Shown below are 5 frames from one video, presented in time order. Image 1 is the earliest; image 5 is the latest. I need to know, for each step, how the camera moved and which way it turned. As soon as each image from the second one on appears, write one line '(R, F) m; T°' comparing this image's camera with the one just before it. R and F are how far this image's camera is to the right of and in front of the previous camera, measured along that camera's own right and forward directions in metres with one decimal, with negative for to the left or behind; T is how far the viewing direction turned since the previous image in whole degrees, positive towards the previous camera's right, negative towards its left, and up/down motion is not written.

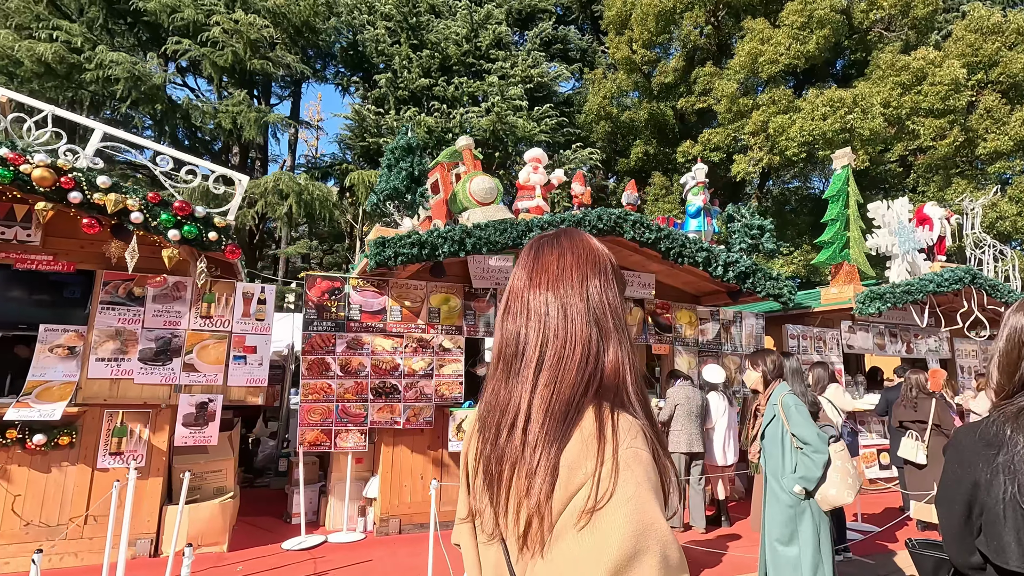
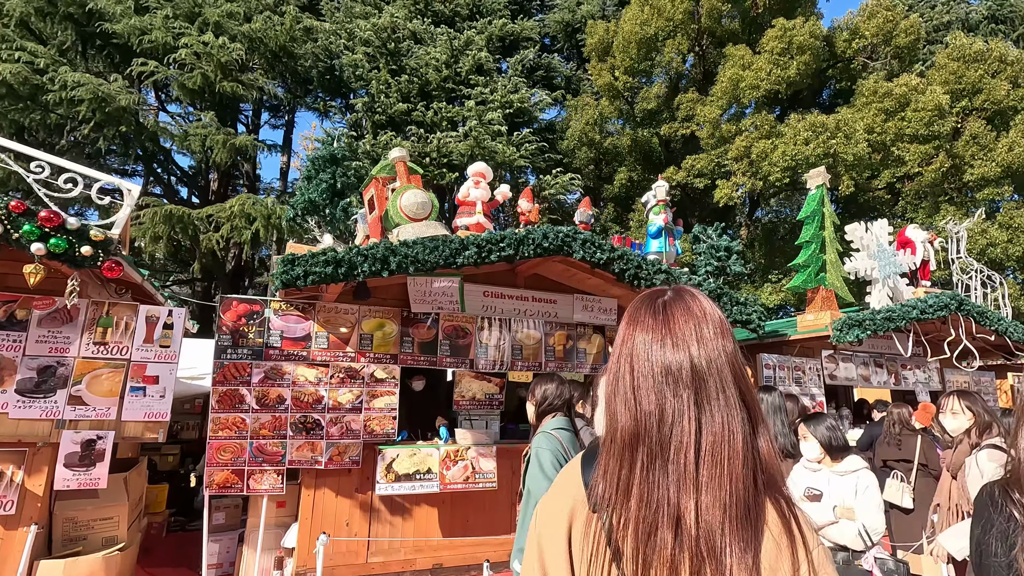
(+0.6, +0.5) m; 0°
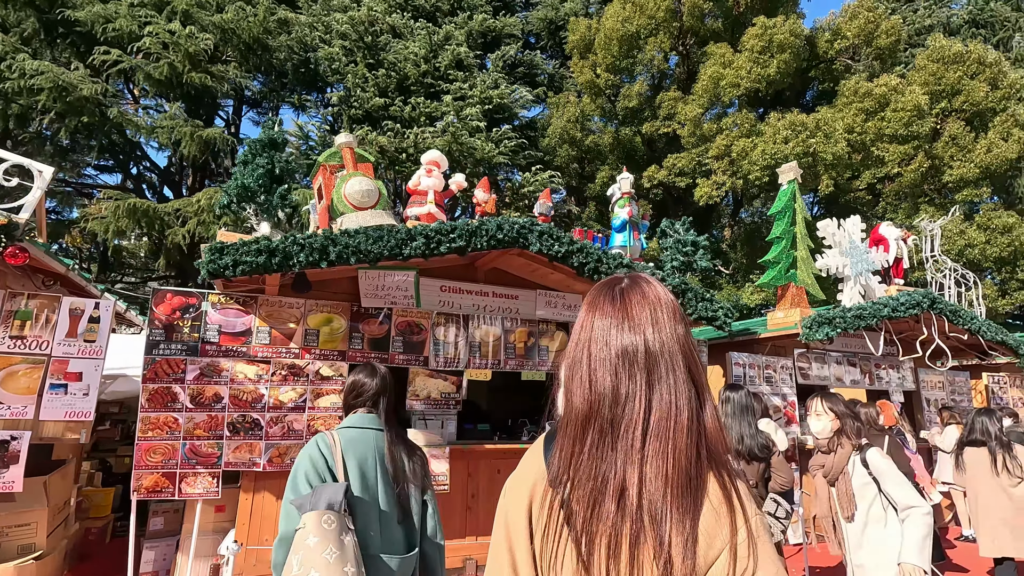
(+0.3, +0.2) m; +1°
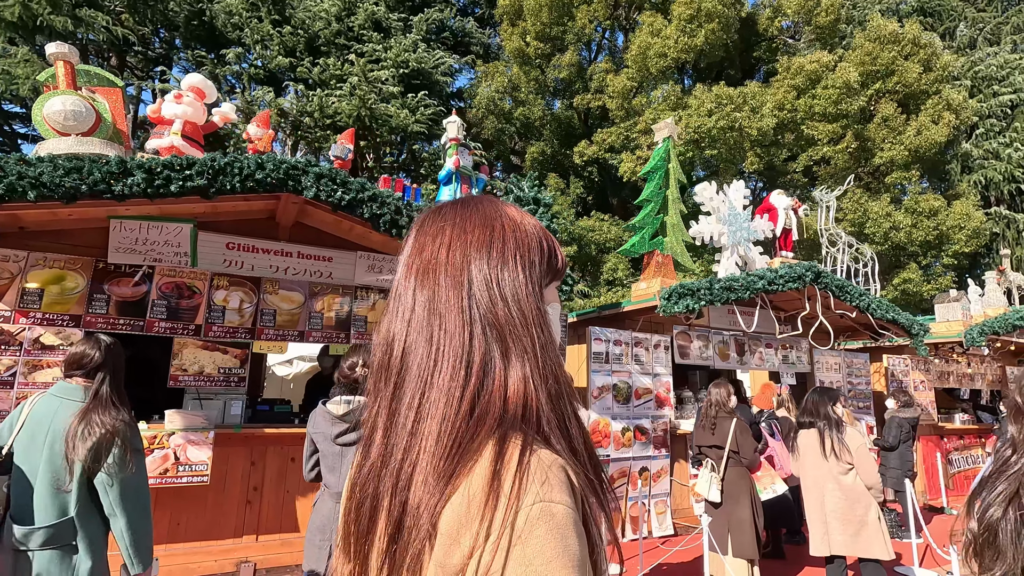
(+1.5, +0.7) m; +3°
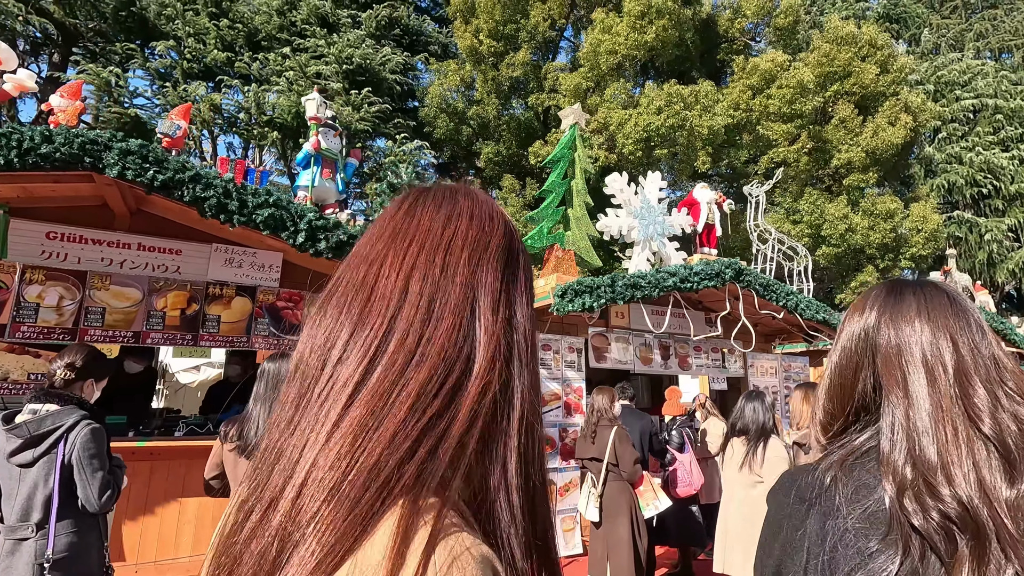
(+1.0, +0.5) m; +1°
